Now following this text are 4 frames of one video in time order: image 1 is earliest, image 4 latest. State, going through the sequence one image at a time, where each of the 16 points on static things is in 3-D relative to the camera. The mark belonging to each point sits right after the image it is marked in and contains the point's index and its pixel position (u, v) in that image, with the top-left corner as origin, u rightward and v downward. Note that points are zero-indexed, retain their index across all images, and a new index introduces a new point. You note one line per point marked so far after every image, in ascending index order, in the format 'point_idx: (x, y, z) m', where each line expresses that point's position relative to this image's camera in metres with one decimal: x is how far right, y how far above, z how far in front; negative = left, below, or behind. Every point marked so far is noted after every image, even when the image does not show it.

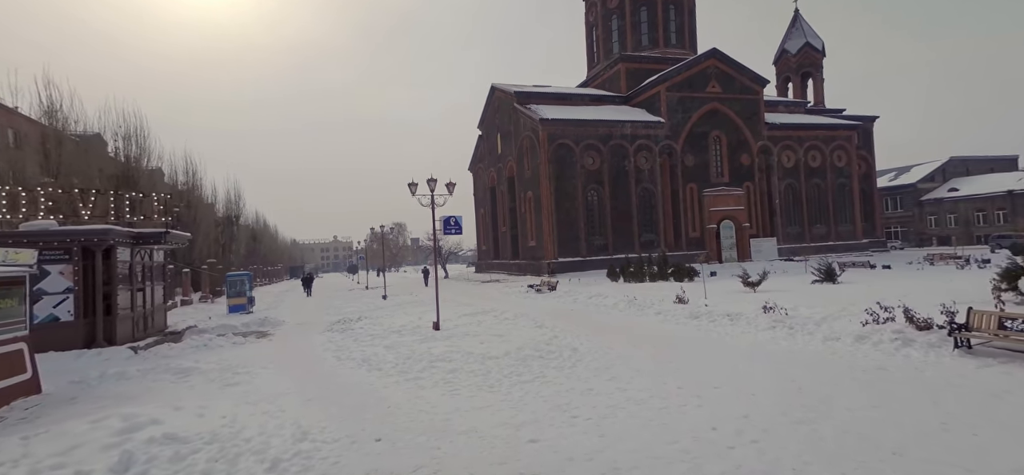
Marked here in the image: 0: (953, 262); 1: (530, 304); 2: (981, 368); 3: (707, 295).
0: (+14.9, -0.8, +16.5) m
1: (+0.6, -2.0, +14.9) m
2: (+8.2, -2.3, +8.9) m
3: (+6.2, -1.7, +15.5) m
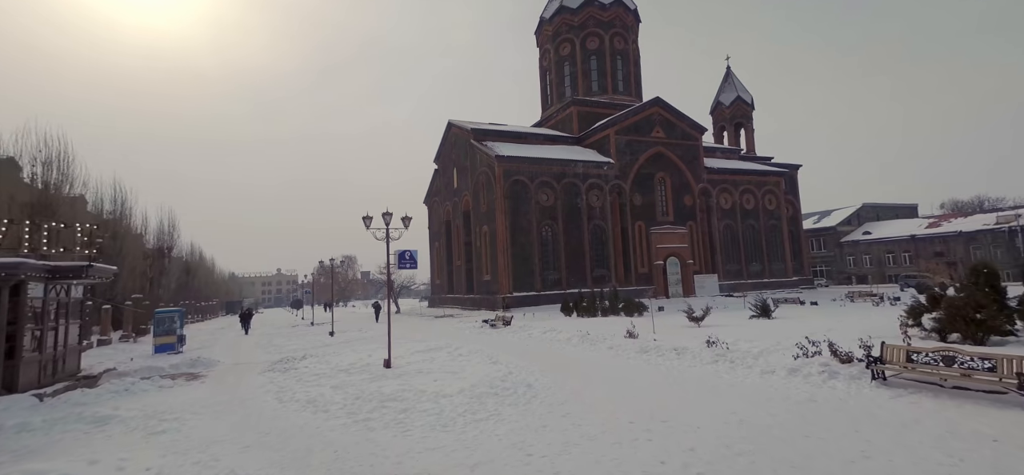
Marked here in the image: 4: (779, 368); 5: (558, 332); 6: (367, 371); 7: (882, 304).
0: (+13.2, -2.2, +18.1) m
1: (-0.8, -3.0, +14.8) m
2: (+7.4, -3.1, +9.6) m
3: (+4.7, -2.9, +16.1) m
4: (+6.3, -3.0, +11.7) m
5: (+1.5, -3.1, +16.1) m
6: (-3.3, -3.0, +11.3) m
7: (+12.6, -2.2, +16.7) m
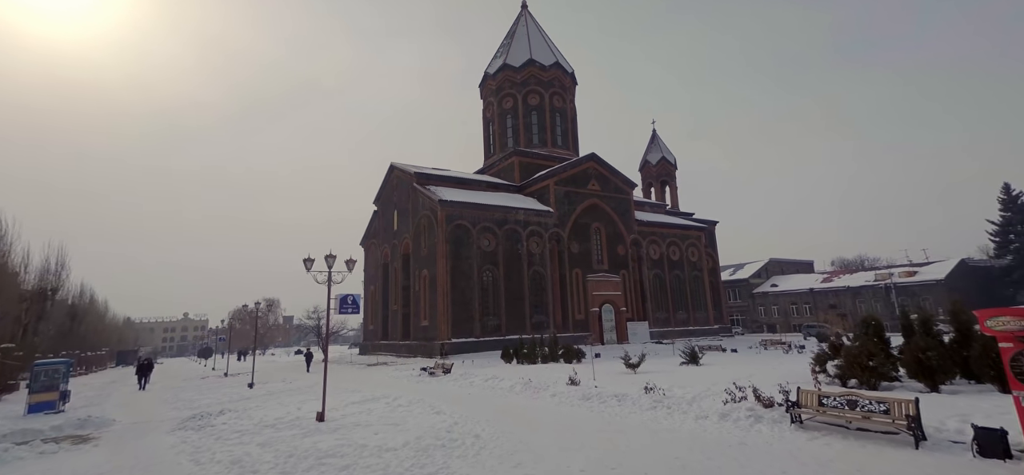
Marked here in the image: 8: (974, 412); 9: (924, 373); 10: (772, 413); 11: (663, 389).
0: (+10.6, -4.3, +19.8) m
1: (-2.6, -4.3, +14.2) m
2: (+6.3, -4.2, +10.4) m
3: (+2.6, -4.5, +16.3) m
4: (+4.9, -4.3, +12.3) m
5: (-0.6, -4.5, +15.9) m
6: (-4.5, -3.9, +10.3) m
7: (+10.2, -4.1, +18.3) m
8: (+9.9, -3.8, +10.9) m
9: (+10.6, -3.5, +13.0) m
10: (+6.2, -4.2, +11.9) m
11: (+4.2, -4.3, +14.2) m
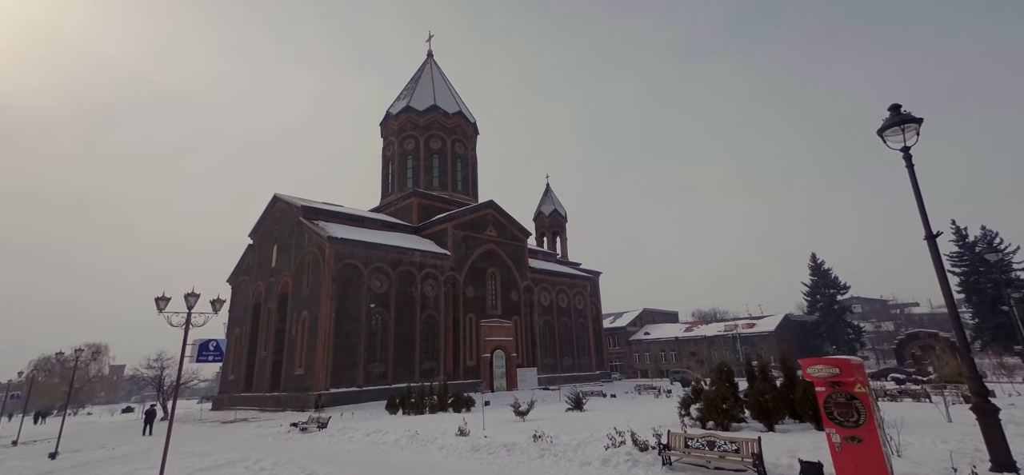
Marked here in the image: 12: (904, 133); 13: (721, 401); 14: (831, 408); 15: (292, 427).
0: (+5.7, -6.5, +21.1) m
1: (-5.7, -5.3, +12.4) m
2: (+3.9, -5.3, +11.0) m
3: (-1.2, -5.9, +15.7) m
4: (+2.1, -5.5, +12.5) m
5: (-4.1, -5.8, +14.5) m
6: (-6.4, -4.4, +8.2) m
7: (+5.7, -6.2, +19.6) m
8: (+7.3, -5.2, +12.4) m
9: (+7.4, -5.1, +14.6) m
10: (+3.4, -5.4, +12.4) m
11: (+0.9, -5.6, +14.1) m
12: (+7.3, +2.0, +9.1) m
13: (+6.2, -4.8, +14.7) m
14: (+5.3, -2.8, +8.1) m
15: (-7.6, -6.1, +15.7) m
